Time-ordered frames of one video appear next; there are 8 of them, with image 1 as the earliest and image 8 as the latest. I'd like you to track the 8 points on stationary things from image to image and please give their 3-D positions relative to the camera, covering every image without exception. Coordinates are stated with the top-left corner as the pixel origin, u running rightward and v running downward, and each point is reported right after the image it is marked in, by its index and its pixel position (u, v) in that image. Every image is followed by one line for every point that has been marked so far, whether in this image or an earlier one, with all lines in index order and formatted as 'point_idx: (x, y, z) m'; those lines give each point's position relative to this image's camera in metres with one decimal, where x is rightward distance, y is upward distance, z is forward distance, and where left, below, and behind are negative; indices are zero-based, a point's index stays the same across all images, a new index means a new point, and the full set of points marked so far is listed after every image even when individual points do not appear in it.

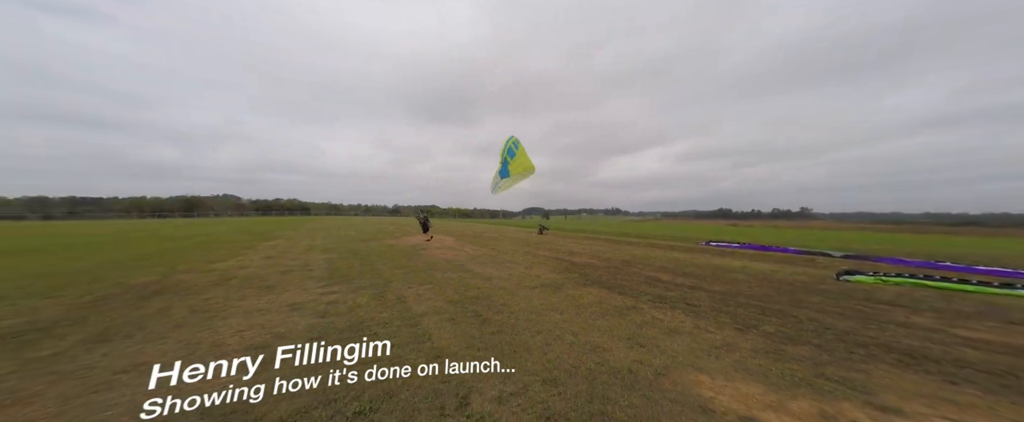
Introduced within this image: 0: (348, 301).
0: (-3.3, -1.8, +5.9) m
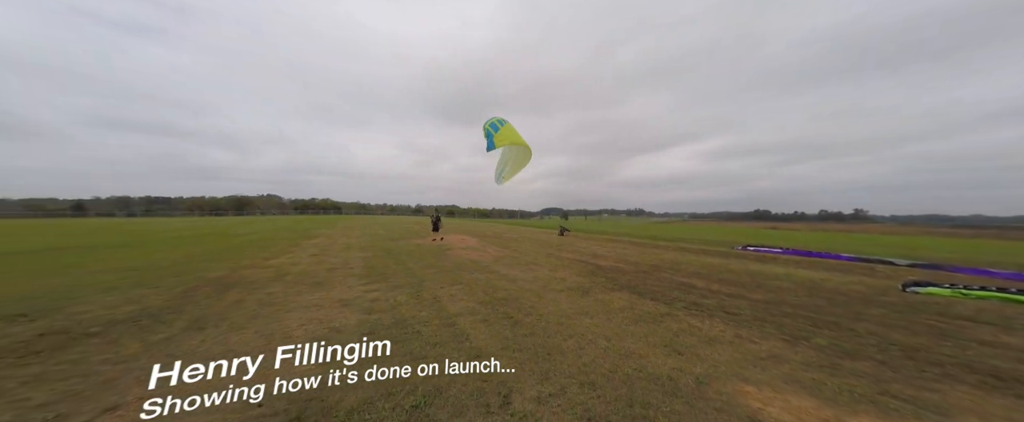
0: (-2.7, -1.9, +6.3) m
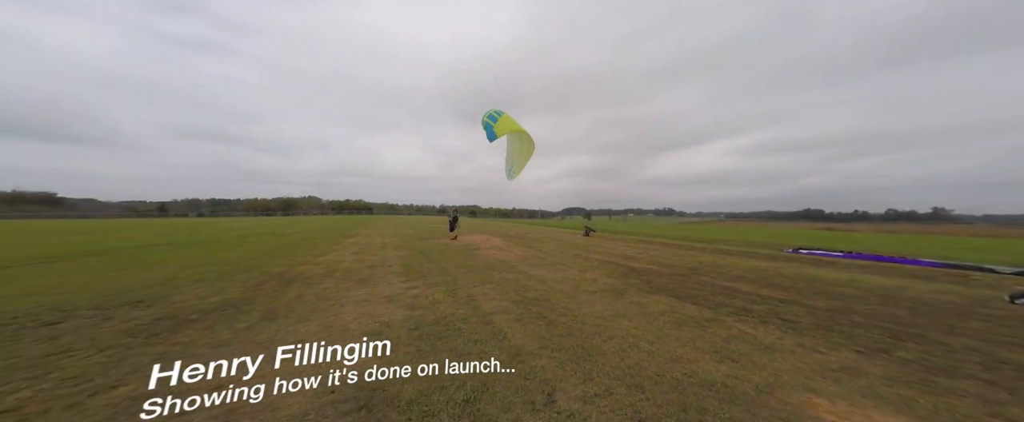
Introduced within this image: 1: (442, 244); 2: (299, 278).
0: (-2.0, -1.9, +6.5) m
1: (-4.0, -1.7, +15.1) m
2: (-6.7, -2.1, +9.2) m
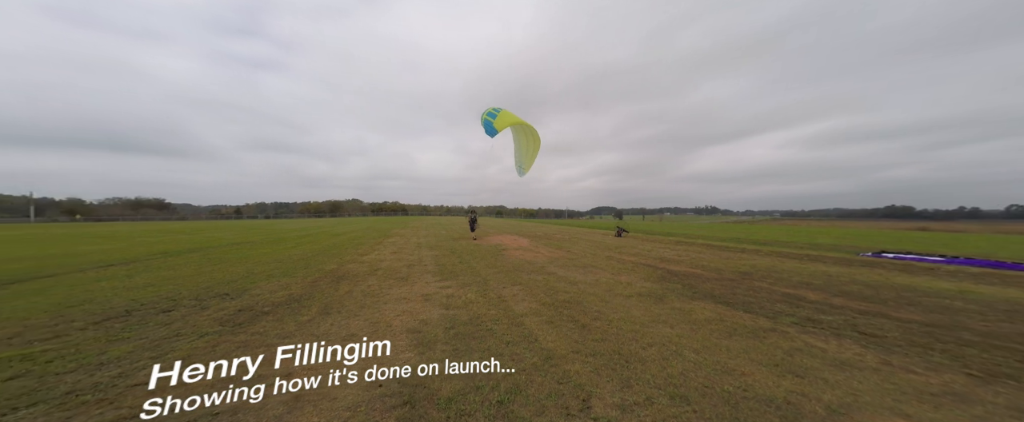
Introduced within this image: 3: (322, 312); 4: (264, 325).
0: (-1.2, -2.0, +6.6) m
1: (-2.4, -1.8, +15.3) m
2: (-5.6, -2.1, +9.8) m
3: (-4.3, -2.2, +6.2) m
4: (-5.2, -2.4, +5.9) m
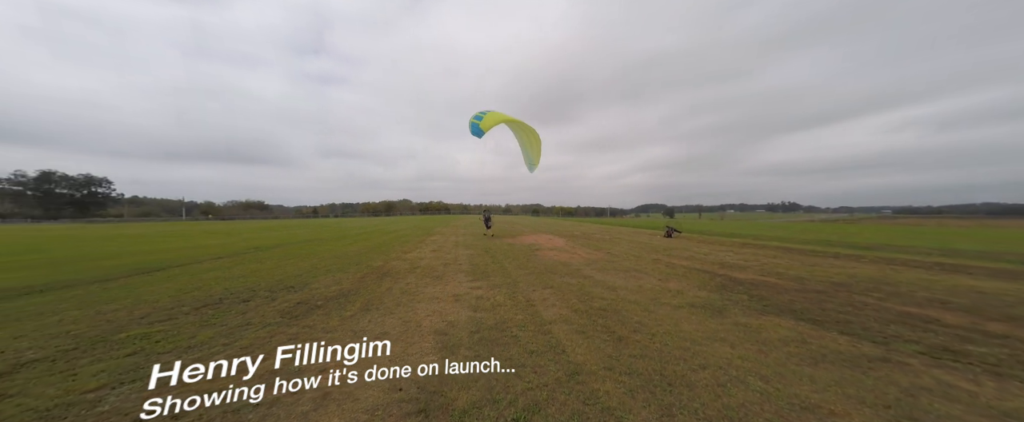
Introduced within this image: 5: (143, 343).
0: (-0.5, -2.0, +6.6) m
1: (-0.4, -1.8, +15.4) m
2: (-4.4, -2.2, +10.4) m
3: (-3.6, -2.3, +6.7) m
4: (-4.6, -2.4, +6.4) m
5: (-8.2, -2.9, +6.3) m
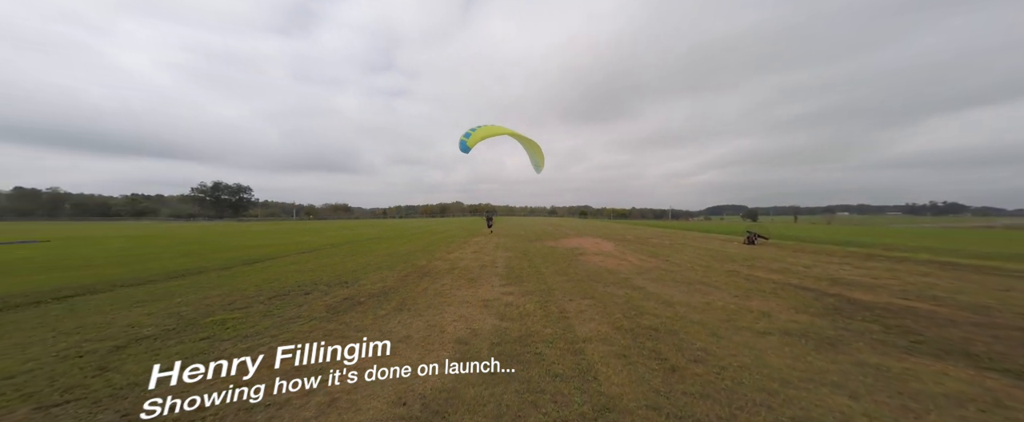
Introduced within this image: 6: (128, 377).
0: (+0.2, -2.0, +6.1) m
1: (+1.8, -1.9, +14.7) m
2: (-3.0, -2.2, +10.5) m
3: (-2.8, -2.3, +6.7) m
4: (-3.9, -2.4, +6.6) m
5: (-7.5, -2.9, +7.1) m
6: (-6.2, -2.7, +4.6) m
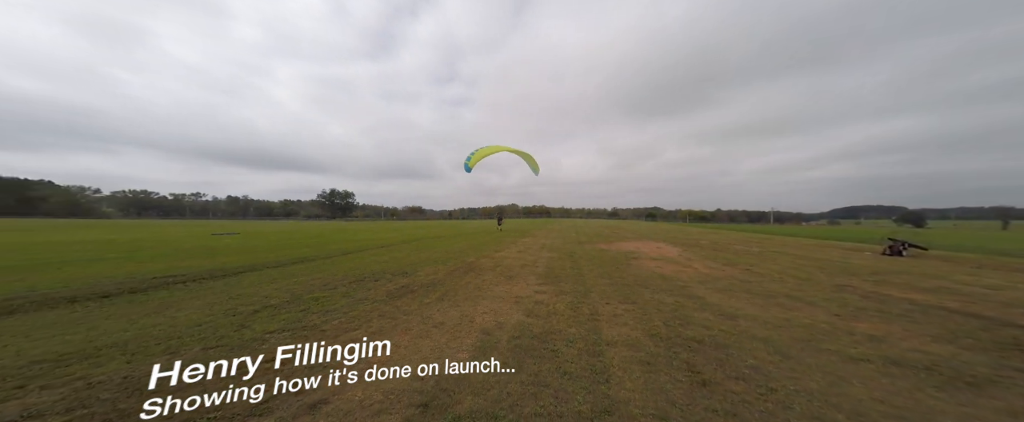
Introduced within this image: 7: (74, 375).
0: (+0.8, -2.0, +6.1) m
1: (+4.4, -1.9, +14.1) m
2: (-1.2, -2.2, +11.1) m
3: (-1.9, -2.3, +7.4) m
4: (-3.0, -2.4, +7.6) m
5: (-6.3, -2.9, +8.9) m
6: (-5.7, -2.7, +6.1) m
7: (-6.5, -2.5, +4.3) m
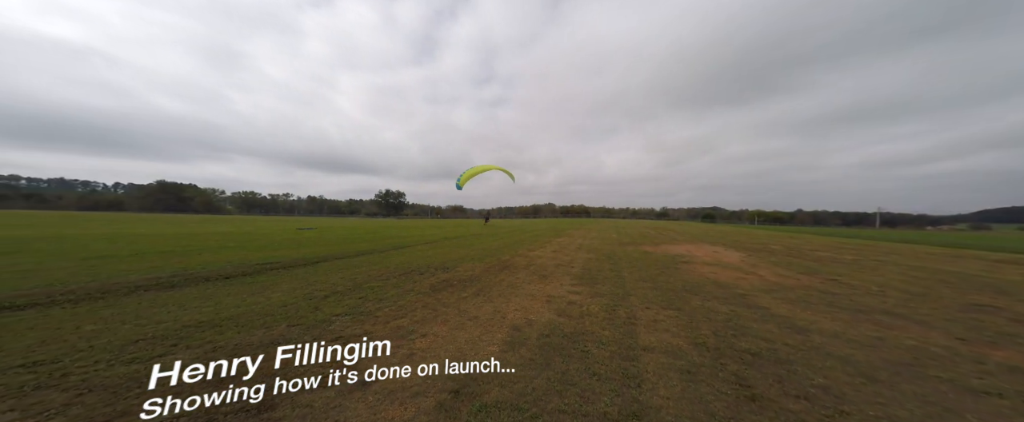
0: (+1.6, -2.0, +6.0) m
1: (+6.4, -1.9, +13.3) m
2: (+0.4, -2.2, +11.3) m
3: (-0.9, -2.2, +7.7) m
4: (-1.9, -2.4, +8.0) m
5: (-5.1, -2.8, +9.8) m
6: (-4.9, -2.6, +7.0) m
7: (-6.0, -2.4, +5.4) m
